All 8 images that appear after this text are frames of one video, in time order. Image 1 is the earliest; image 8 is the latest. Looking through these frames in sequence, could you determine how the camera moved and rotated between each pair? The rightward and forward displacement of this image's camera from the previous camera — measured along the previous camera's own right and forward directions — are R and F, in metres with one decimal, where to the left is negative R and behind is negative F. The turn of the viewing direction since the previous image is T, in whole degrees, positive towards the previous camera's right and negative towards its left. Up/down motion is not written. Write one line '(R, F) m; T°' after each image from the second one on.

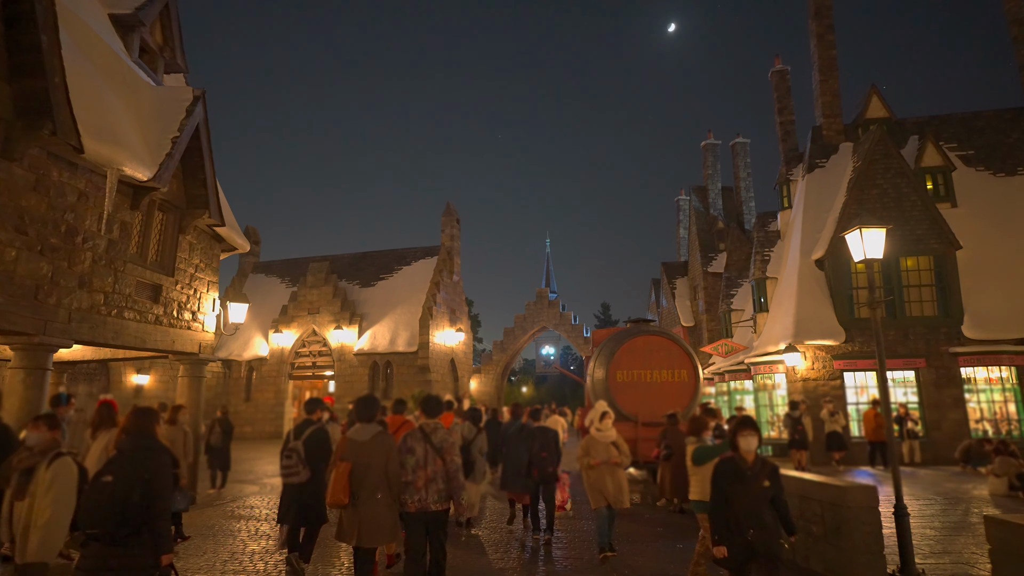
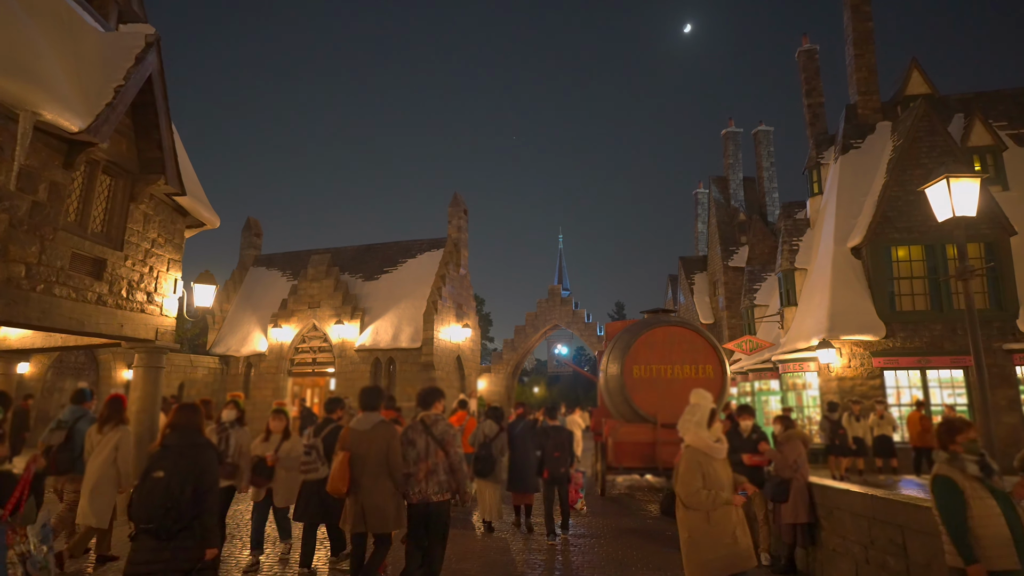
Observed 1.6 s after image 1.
(+0.2, +1.3) m; -1°
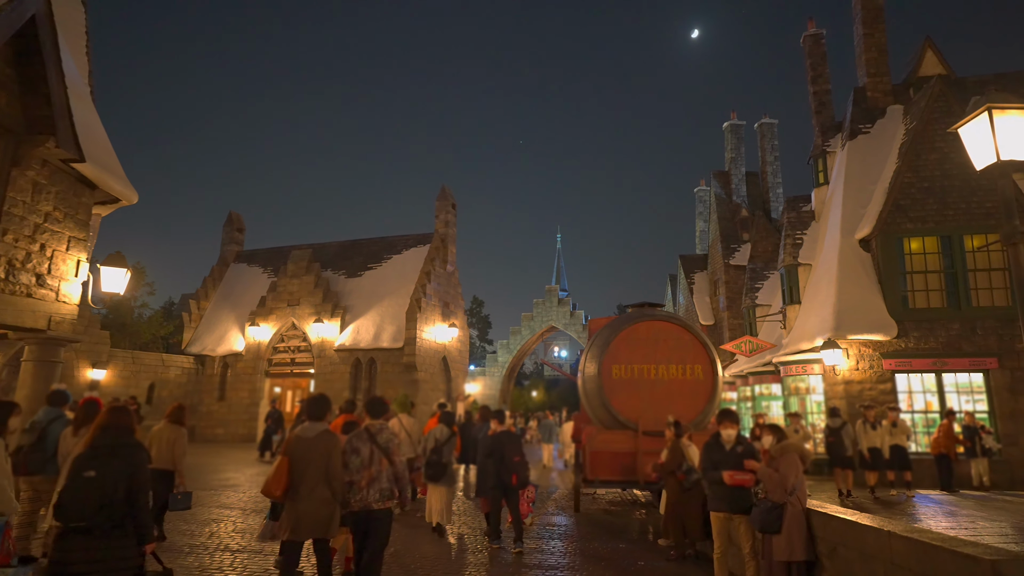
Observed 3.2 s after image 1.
(+0.7, +1.2) m; -1°
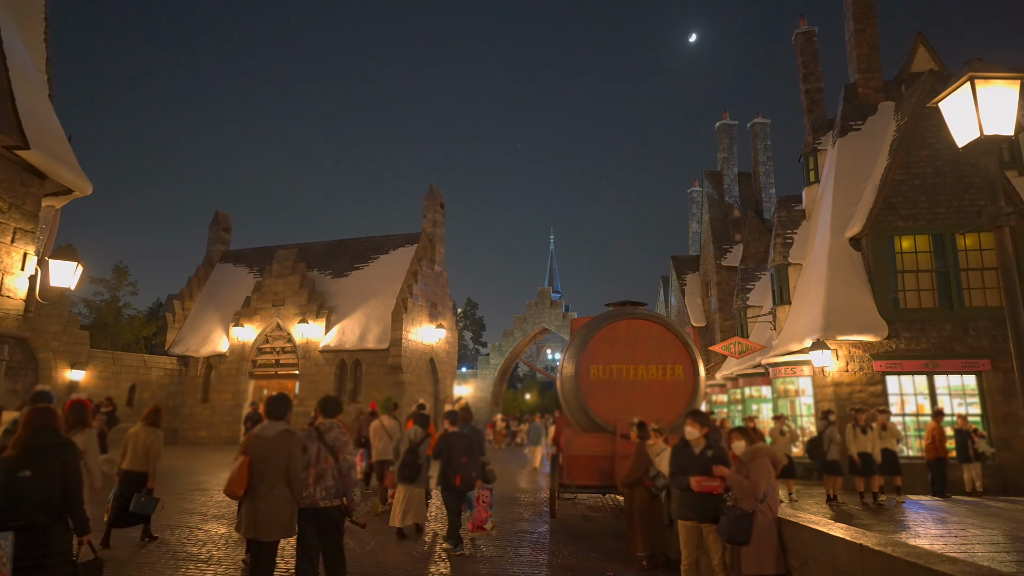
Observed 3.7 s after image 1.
(+0.4, +0.4) m; 0°
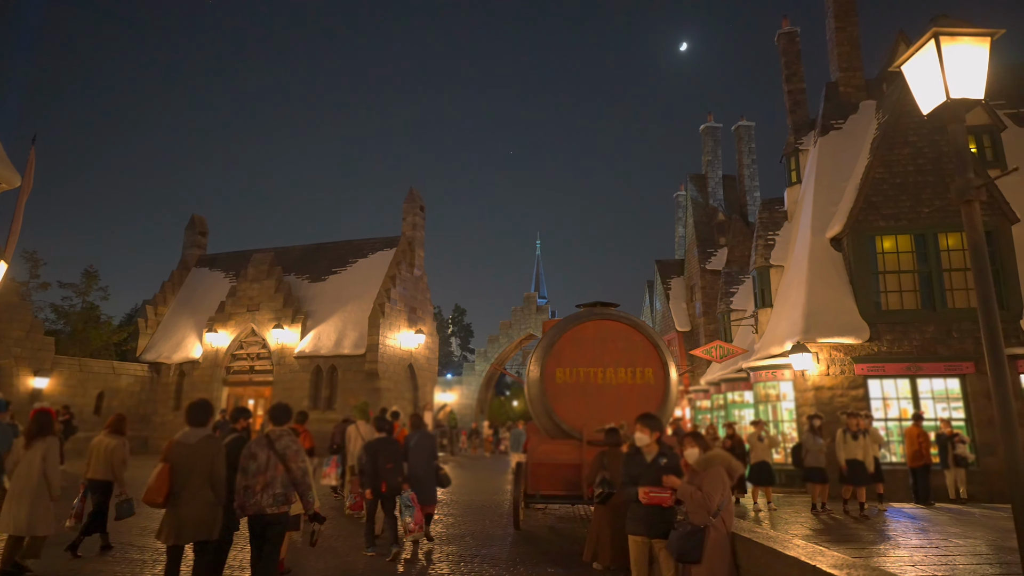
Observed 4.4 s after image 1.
(+0.5, +0.4) m; +1°
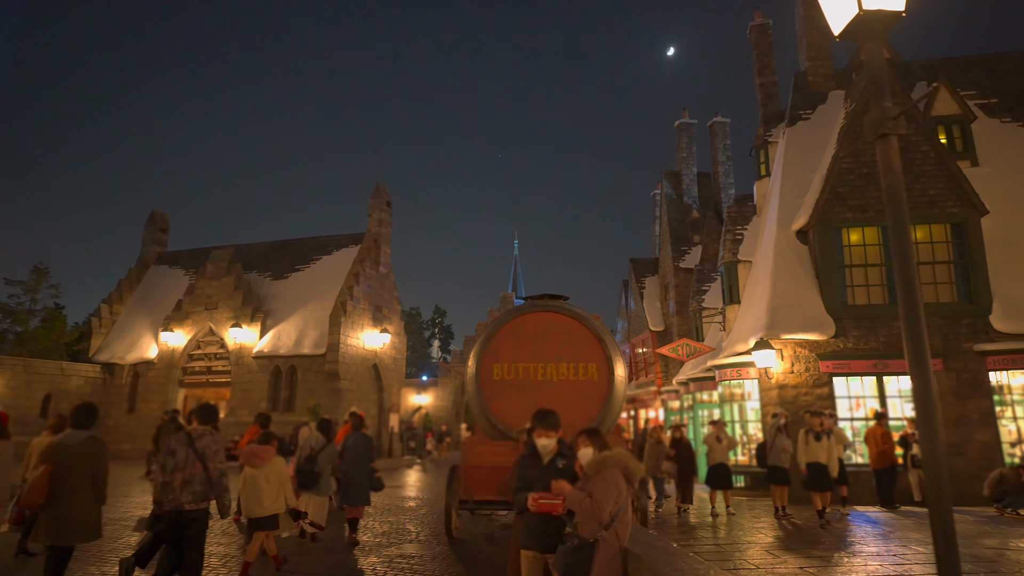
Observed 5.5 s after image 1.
(+0.8, +0.6) m; +1°
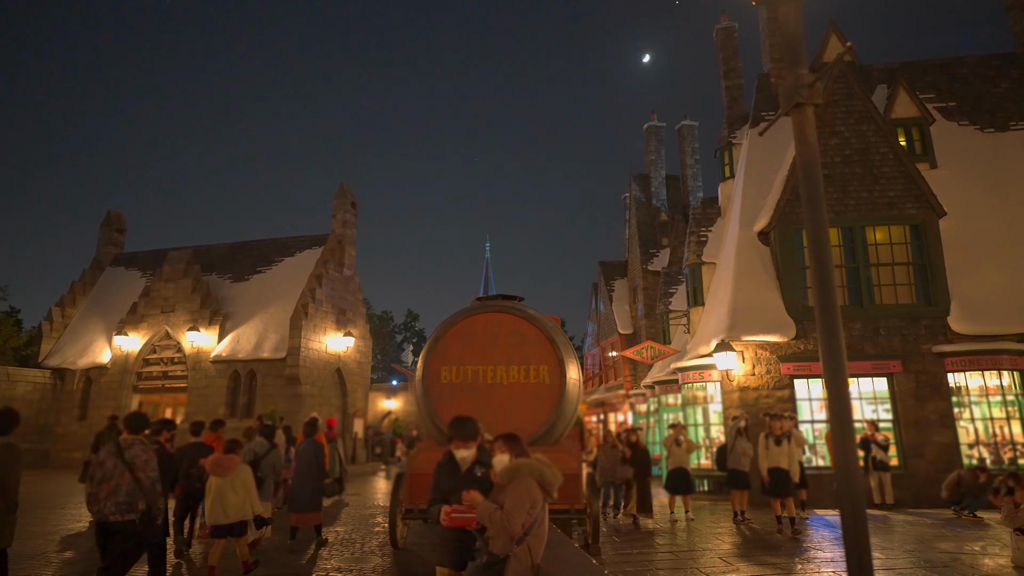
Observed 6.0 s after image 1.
(+0.4, +0.3) m; +2°
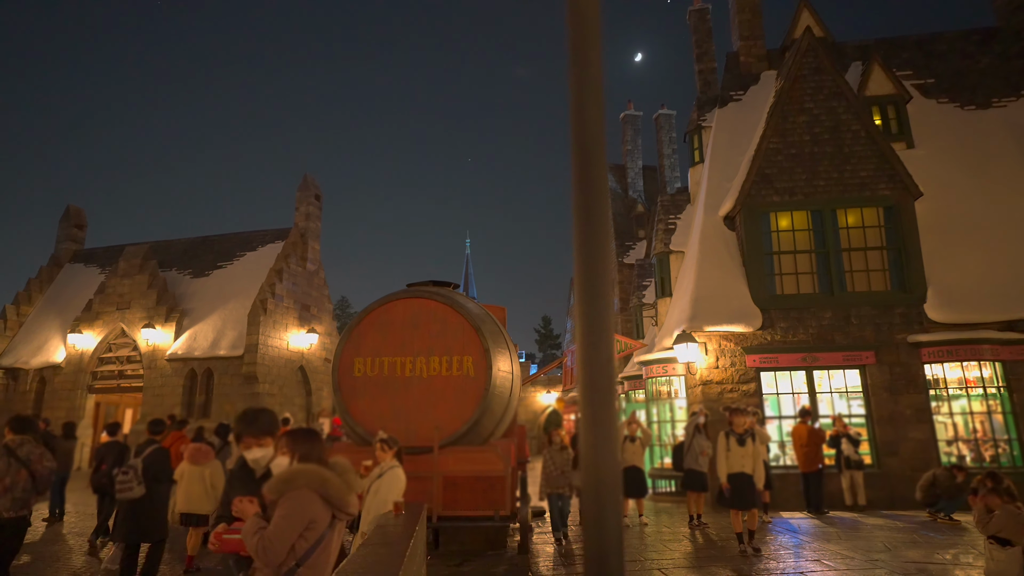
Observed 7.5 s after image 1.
(+0.9, +0.8) m; 0°
